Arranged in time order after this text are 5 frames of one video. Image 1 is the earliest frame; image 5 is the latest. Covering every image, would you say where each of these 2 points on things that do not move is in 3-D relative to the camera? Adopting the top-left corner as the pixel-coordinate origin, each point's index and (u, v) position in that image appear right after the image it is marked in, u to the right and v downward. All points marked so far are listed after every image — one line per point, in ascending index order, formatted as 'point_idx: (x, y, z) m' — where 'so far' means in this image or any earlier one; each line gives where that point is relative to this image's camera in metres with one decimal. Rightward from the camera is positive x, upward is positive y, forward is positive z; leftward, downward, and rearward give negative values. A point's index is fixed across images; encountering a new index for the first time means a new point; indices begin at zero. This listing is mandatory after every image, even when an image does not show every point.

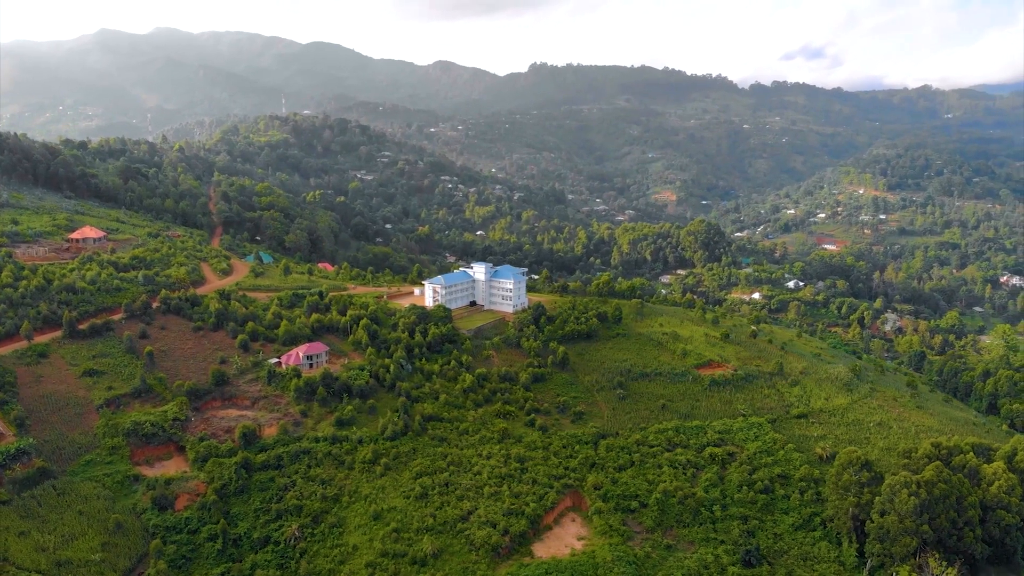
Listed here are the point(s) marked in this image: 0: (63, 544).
0: (-12.5, -7.2, +19.1) m
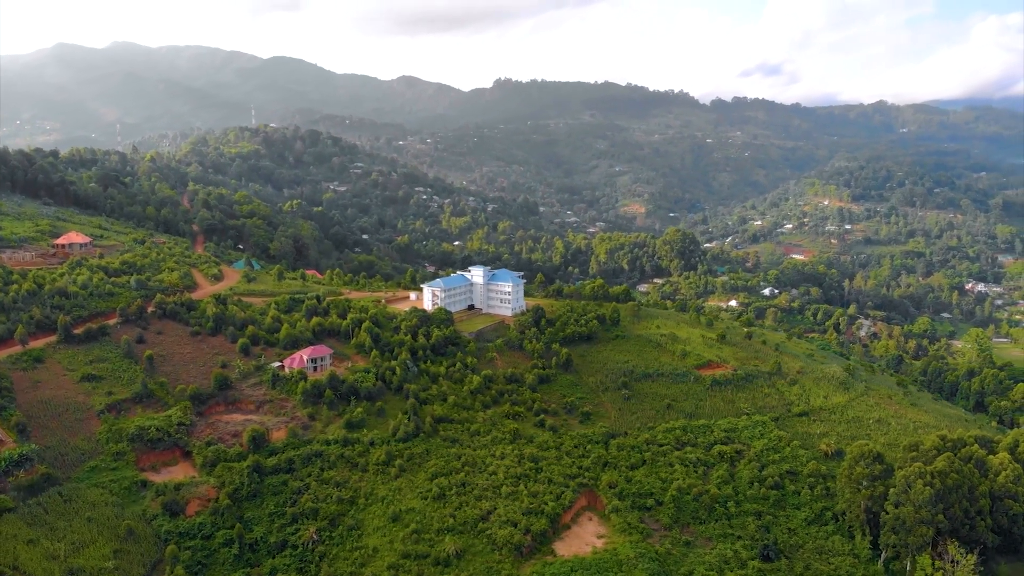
0: (-11.8, -7.1, +18.4) m
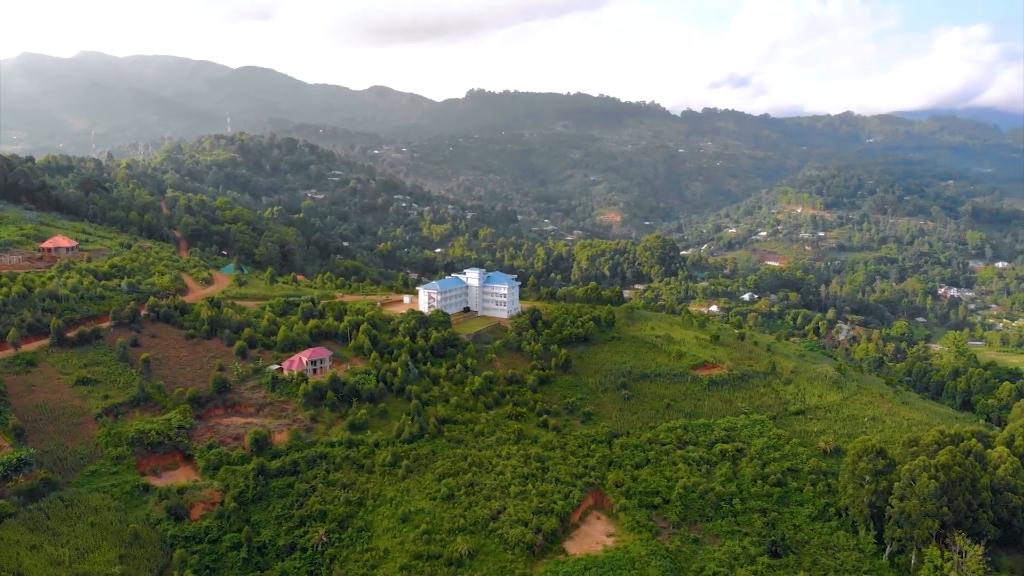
0: (-11.4, -7.1, +17.9) m
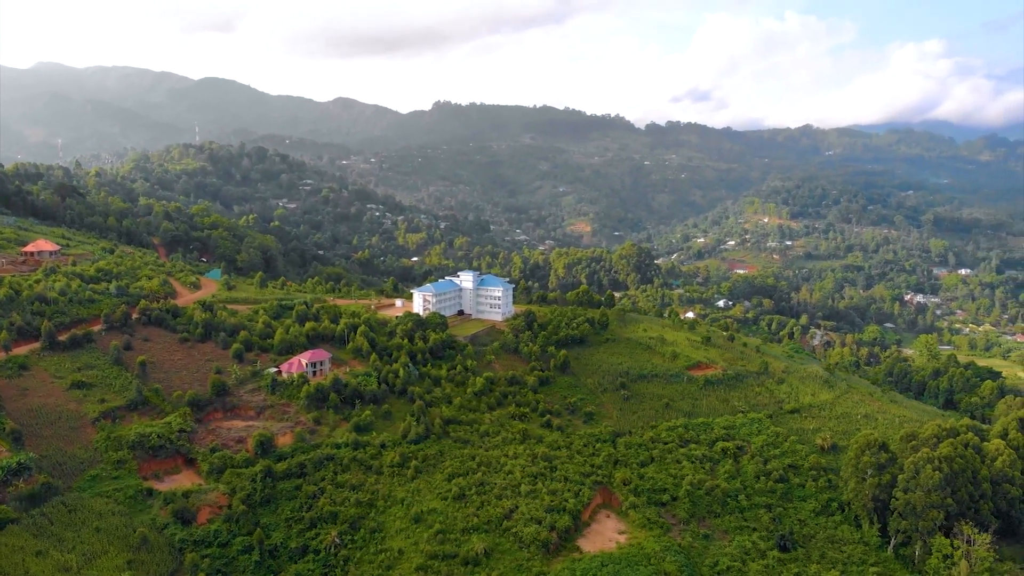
0: (-10.8, -7.0, +17.3) m
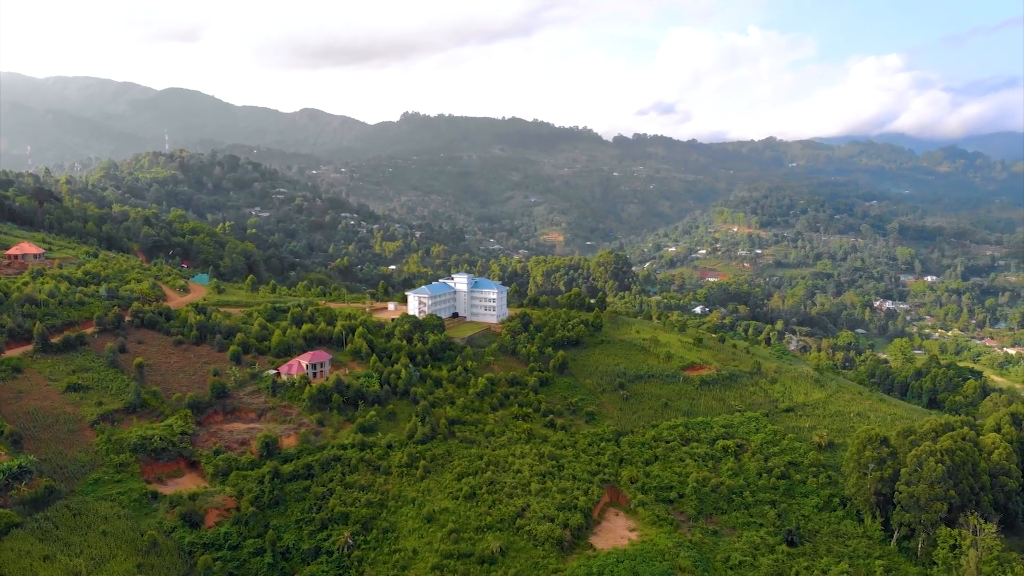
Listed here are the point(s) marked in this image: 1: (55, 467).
0: (-10.3, -6.9, +16.8) m
1: (-13.2, -5.2, +19.7) m
